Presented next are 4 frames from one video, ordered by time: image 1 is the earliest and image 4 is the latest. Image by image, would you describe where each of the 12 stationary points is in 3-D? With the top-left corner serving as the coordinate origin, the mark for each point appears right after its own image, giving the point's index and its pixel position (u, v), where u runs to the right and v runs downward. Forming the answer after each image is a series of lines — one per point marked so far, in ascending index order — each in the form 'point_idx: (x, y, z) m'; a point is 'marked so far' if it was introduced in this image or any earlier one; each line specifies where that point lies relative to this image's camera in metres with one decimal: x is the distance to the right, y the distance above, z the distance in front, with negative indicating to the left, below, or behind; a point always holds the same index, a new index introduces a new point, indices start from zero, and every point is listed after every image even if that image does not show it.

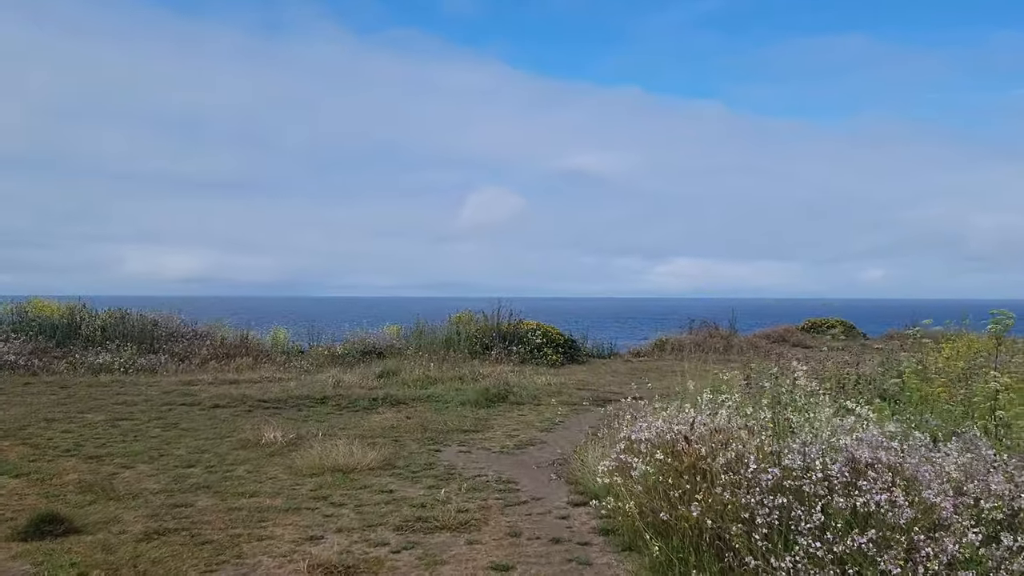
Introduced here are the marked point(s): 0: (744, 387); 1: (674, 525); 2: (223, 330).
0: (+1.9, -0.8, +5.6) m
1: (+0.8, -1.2, +3.5) m
2: (-6.2, -0.9, +14.6) m
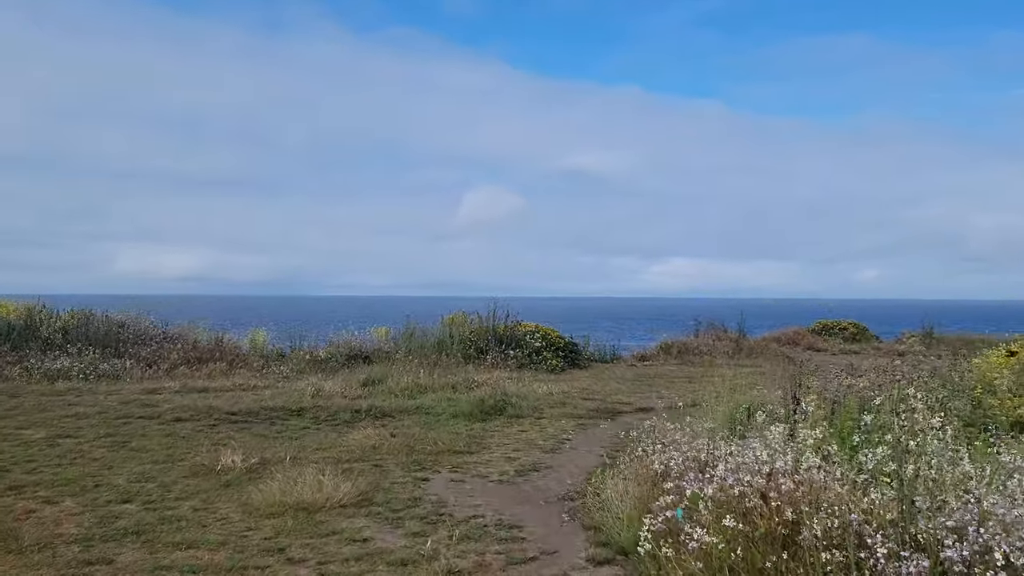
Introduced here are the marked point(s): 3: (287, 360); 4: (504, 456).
0: (+1.9, -0.8, +4.6) m
1: (+0.9, -1.2, +2.5) m
2: (-6.3, -0.9, +13.6) m
3: (-4.3, -1.4, +13.0) m
4: (-0.1, -1.6, +6.7) m
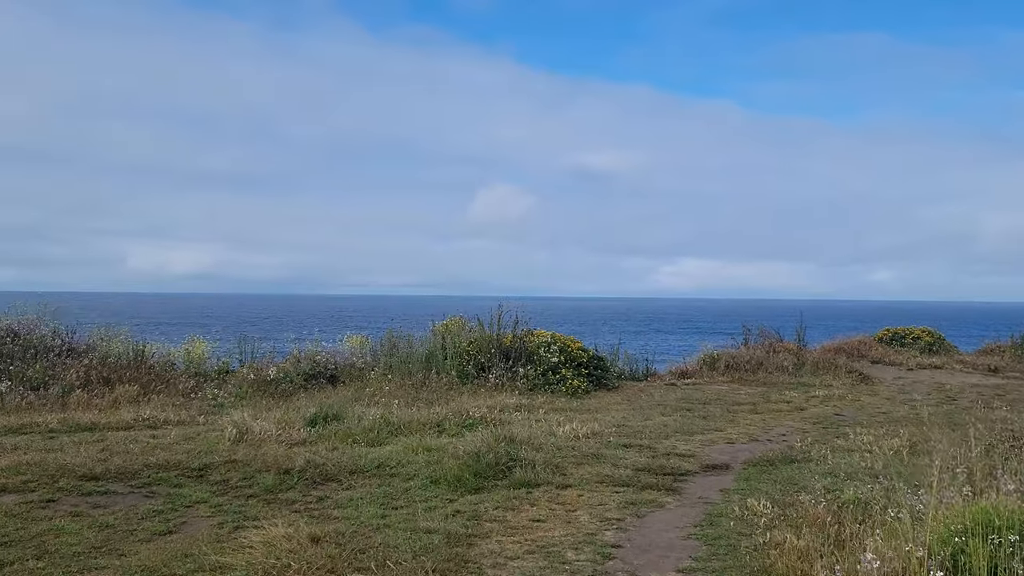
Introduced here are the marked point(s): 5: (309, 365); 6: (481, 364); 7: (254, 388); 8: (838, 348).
0: (+2.0, -0.8, +1.5) m
1: (+0.9, -1.2, -0.7) m
2: (-6.1, -0.9, +10.5) m
3: (-4.2, -1.3, +10.0) m
4: (0.0, -1.6, +3.6) m
5: (-3.1, -1.2, +10.3) m
6: (-0.5, -1.2, +10.6) m
7: (-3.6, -1.4, +9.5) m
8: (+7.7, -1.4, +16.0) m
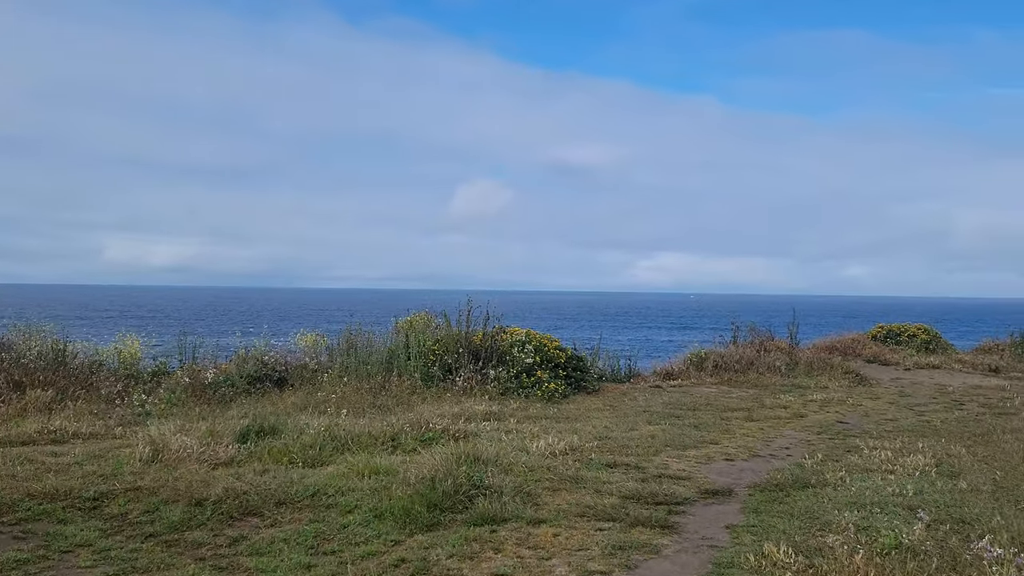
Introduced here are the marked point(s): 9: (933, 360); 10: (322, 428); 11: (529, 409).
0: (+1.8, -0.8, +0.5) m
1: (+0.8, -1.2, -1.7) m
2: (-6.5, -0.7, +9.3) m
3: (-4.5, -1.2, +8.8) m
4: (-0.2, -1.6, +2.5) m
5: (-3.4, -1.1, +9.2) m
6: (-0.9, -1.1, +9.6) m
7: (-4.0, -1.3, +8.4) m
8: (+7.1, -1.3, +15.1) m
9: (+9.0, -1.5, +14.5) m
10: (-1.9, -1.4, +6.7) m
11: (+0.2, -1.5, +8.4) m
